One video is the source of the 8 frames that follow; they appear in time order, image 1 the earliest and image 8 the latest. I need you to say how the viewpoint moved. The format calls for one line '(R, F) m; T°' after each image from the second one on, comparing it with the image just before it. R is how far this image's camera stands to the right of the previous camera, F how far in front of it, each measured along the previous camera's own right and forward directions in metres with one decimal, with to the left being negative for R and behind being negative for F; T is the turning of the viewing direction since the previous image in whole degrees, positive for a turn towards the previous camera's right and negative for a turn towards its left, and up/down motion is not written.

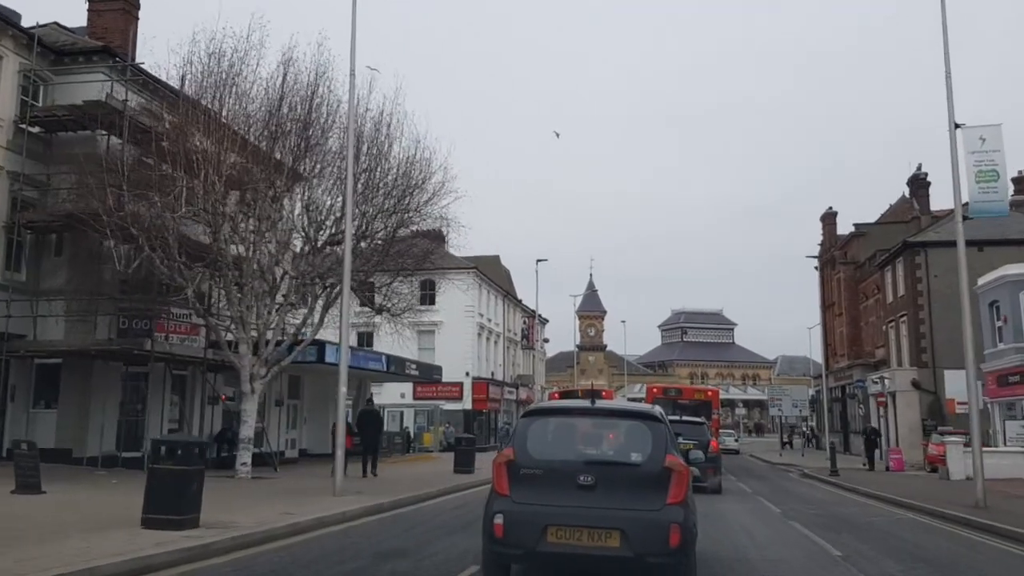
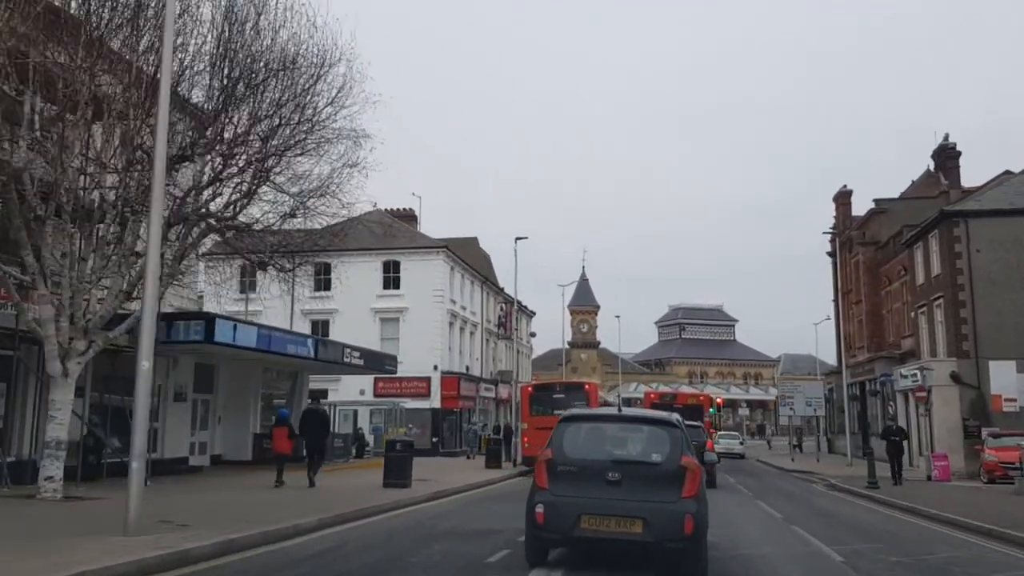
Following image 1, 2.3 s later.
(+1.1, +6.4) m; 0°
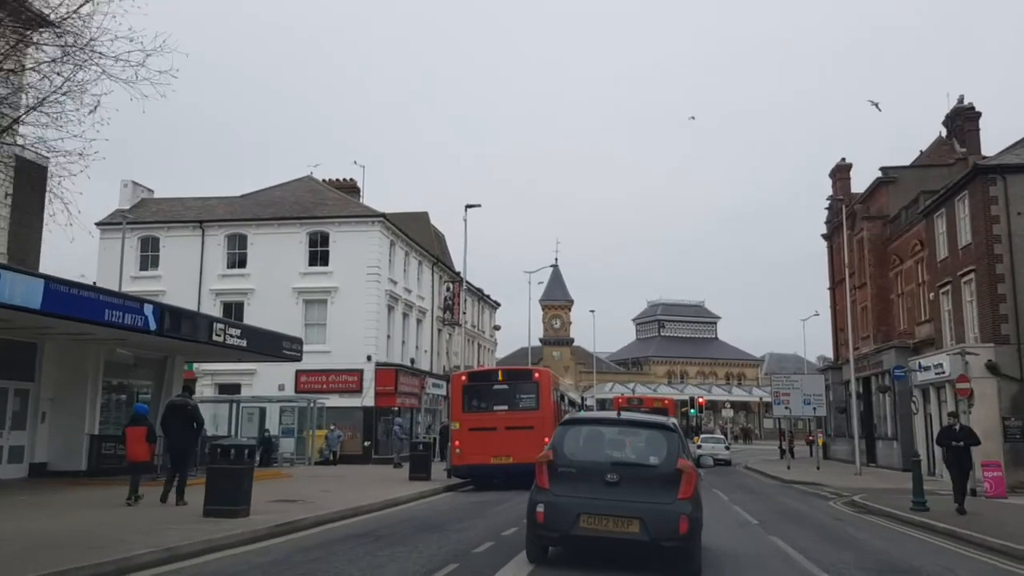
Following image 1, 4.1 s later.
(+1.3, +6.9) m; +1°
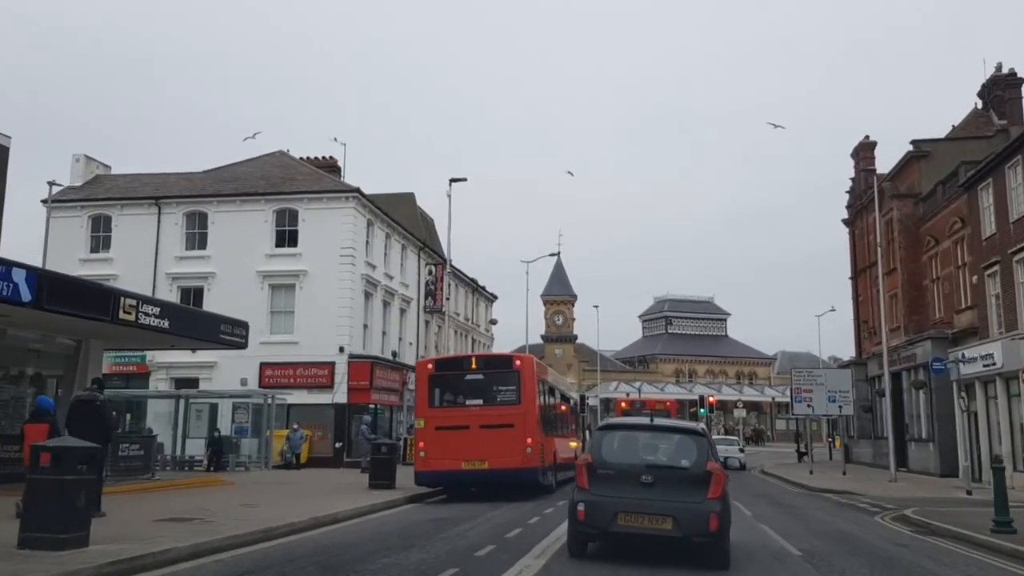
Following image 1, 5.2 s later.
(+0.6, +4.1) m; 0°
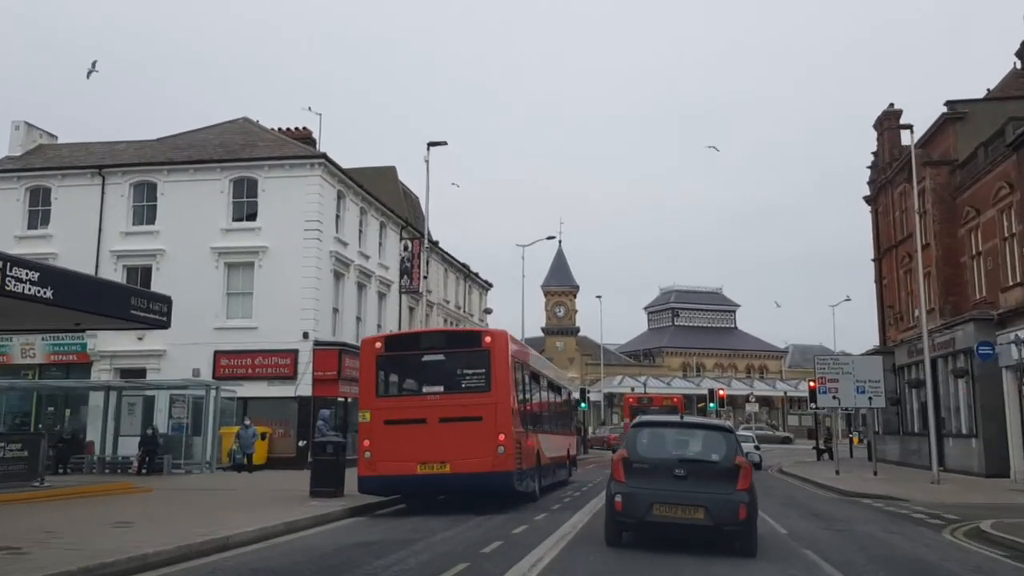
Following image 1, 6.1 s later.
(+0.6, +4.0) m; 0°
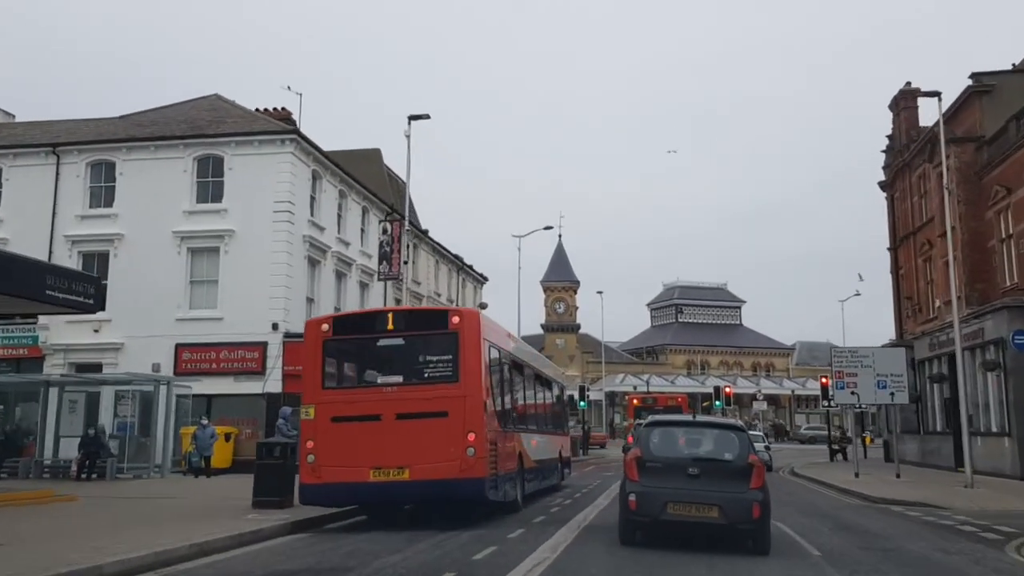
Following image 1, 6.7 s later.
(+0.4, +2.6) m; 0°
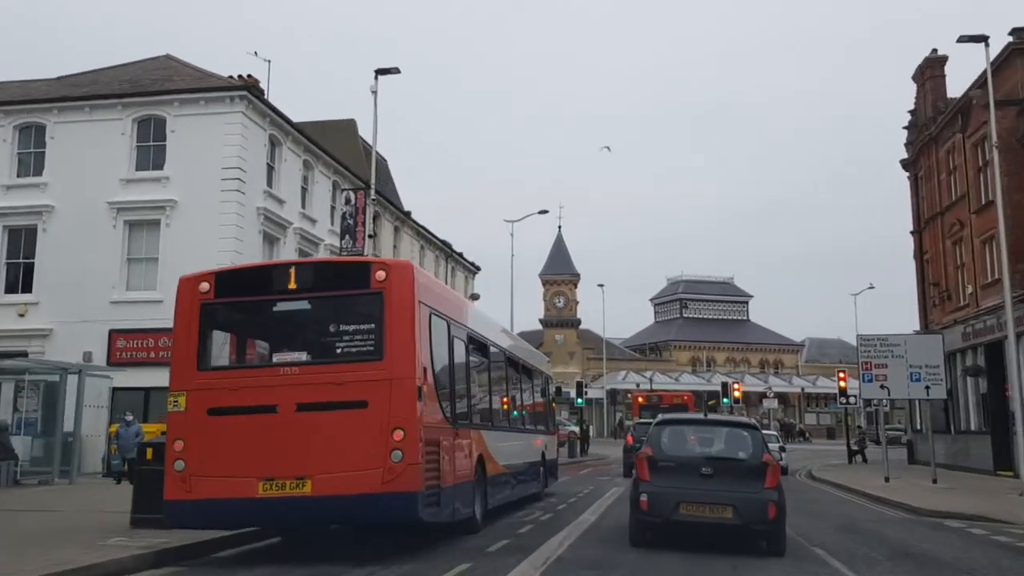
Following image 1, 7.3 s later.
(+0.6, +3.5) m; 0°
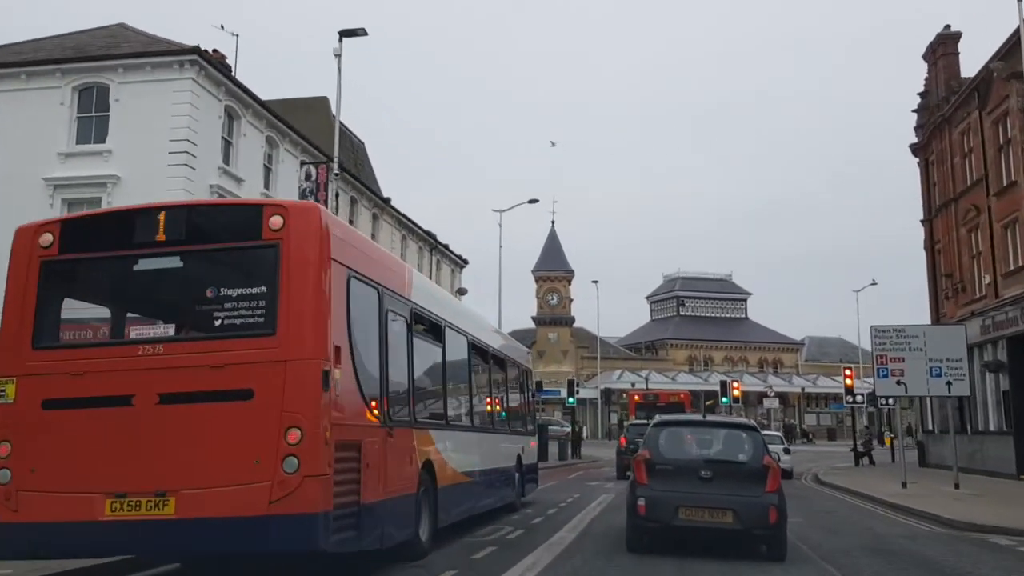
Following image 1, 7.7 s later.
(+0.4, +2.3) m; 0°
